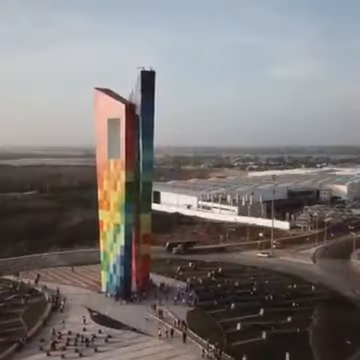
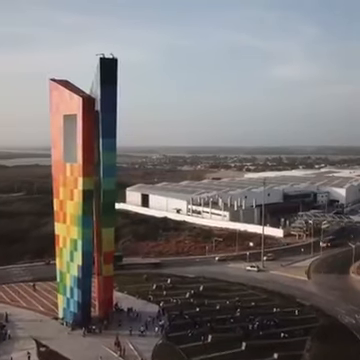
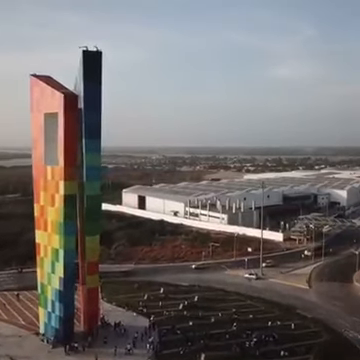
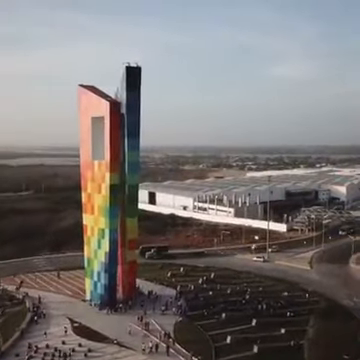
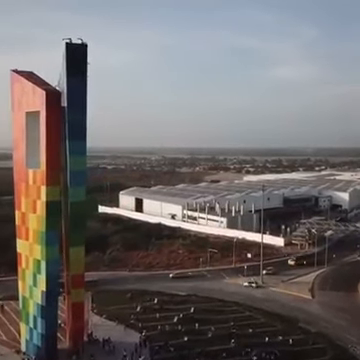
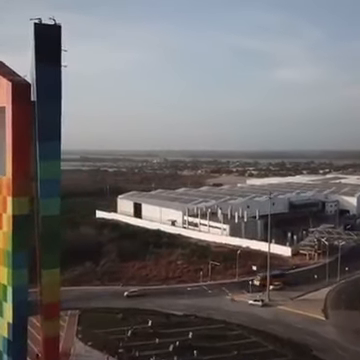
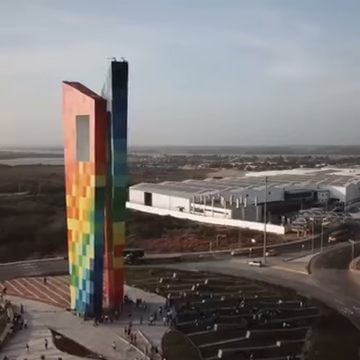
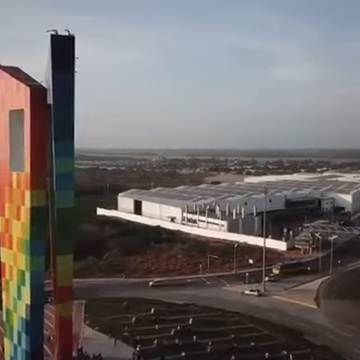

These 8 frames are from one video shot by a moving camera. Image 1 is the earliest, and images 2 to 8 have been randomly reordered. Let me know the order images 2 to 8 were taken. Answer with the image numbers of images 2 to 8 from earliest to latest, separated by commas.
4, 7, 2, 3, 5, 8, 6
